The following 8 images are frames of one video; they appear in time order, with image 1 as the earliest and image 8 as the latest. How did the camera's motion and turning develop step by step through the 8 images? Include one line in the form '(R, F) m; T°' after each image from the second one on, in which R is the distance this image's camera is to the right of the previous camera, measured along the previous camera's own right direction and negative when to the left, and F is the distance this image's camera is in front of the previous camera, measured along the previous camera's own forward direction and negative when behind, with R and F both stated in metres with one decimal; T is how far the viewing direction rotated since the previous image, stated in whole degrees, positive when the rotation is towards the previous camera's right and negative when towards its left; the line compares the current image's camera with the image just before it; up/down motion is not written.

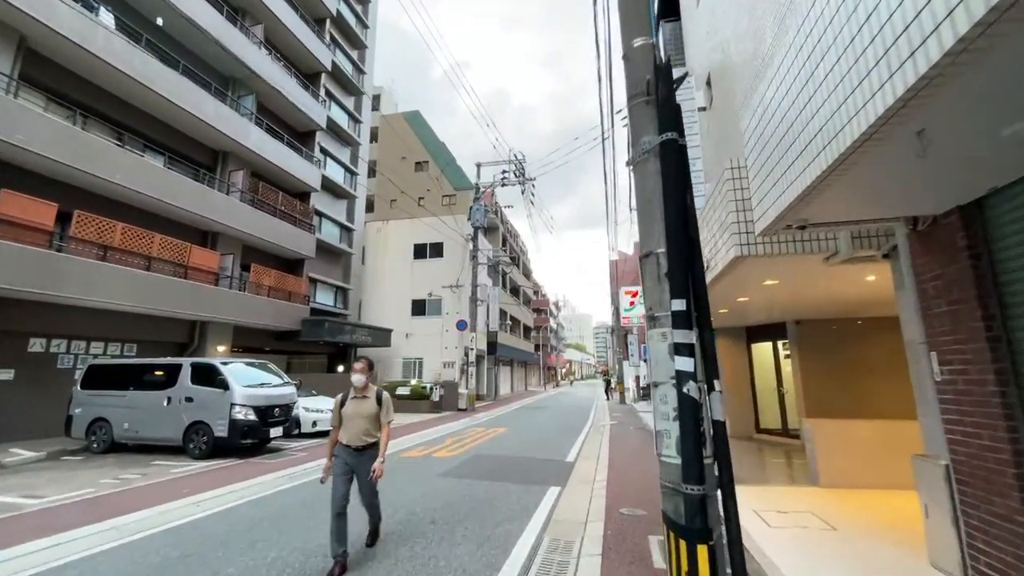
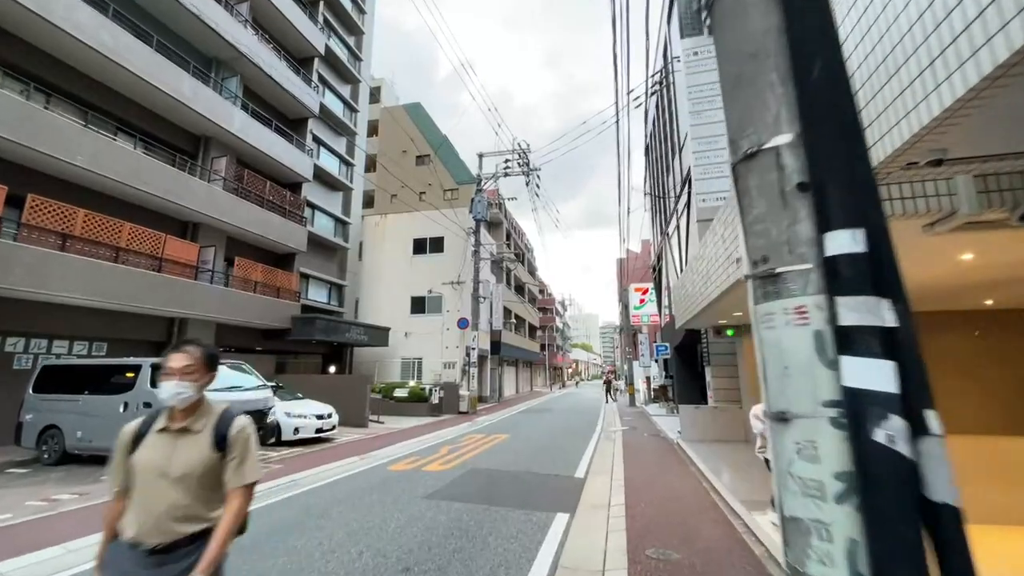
(+0.1, +1.1) m; -1°
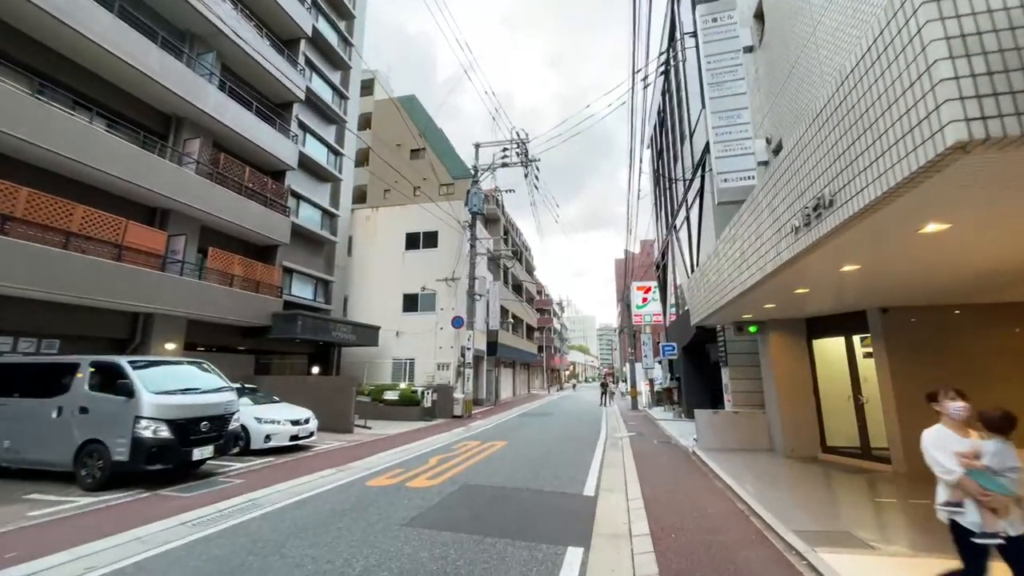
(0.0, +1.1) m; 0°
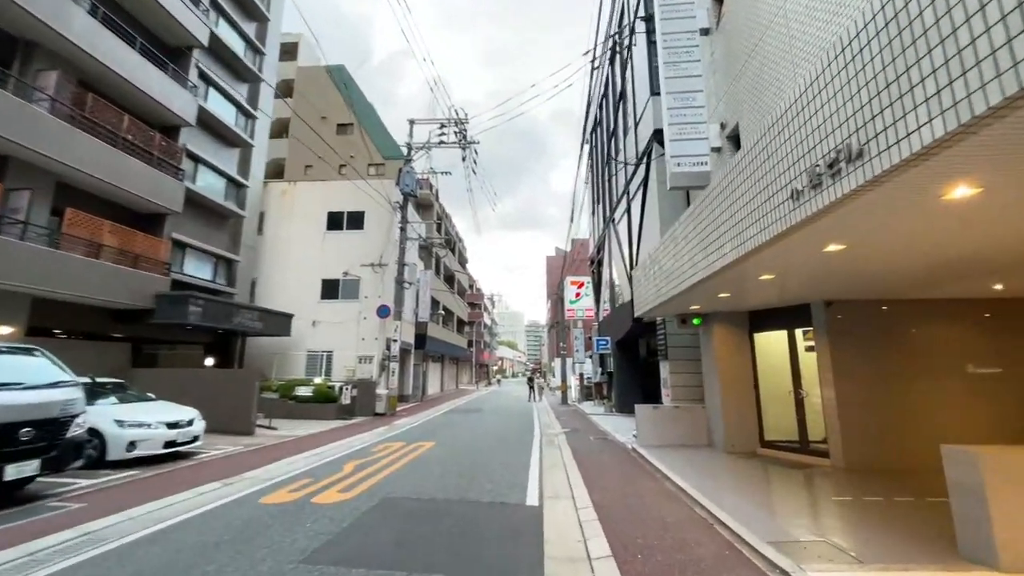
(-0.1, +1.0) m; +9°
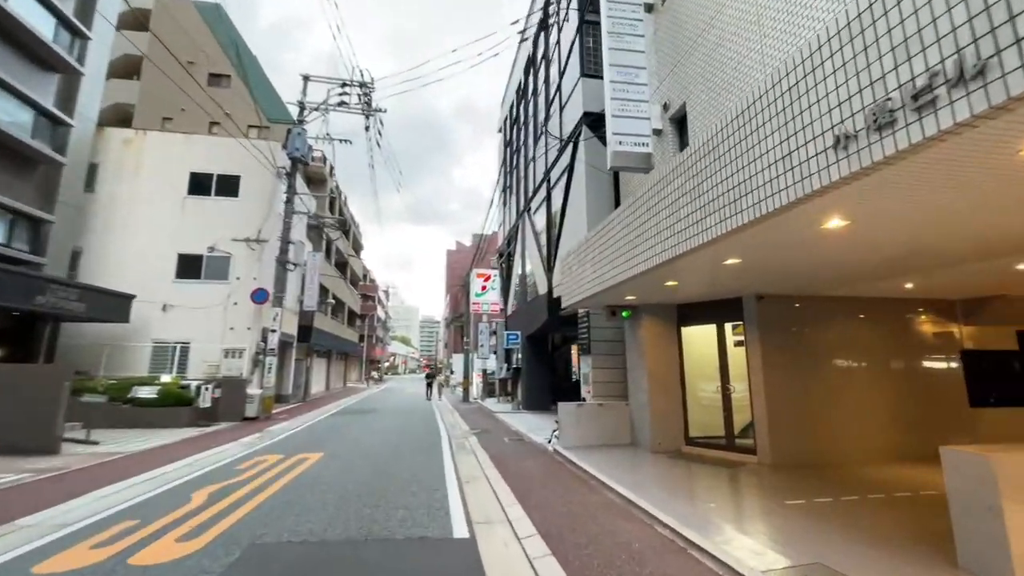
(-0.4, +1.3) m; +13°
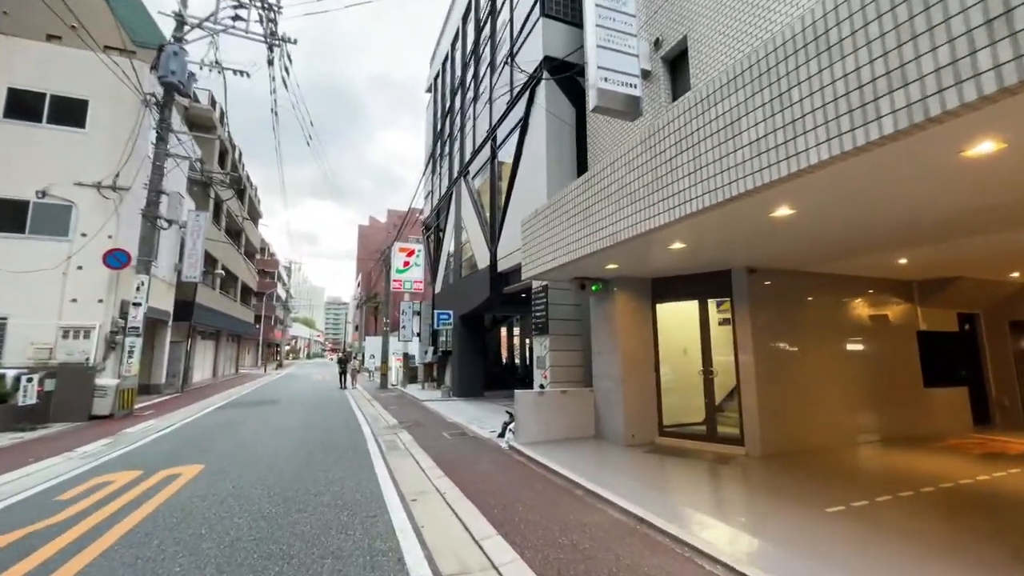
(-0.6, +1.6) m; +11°
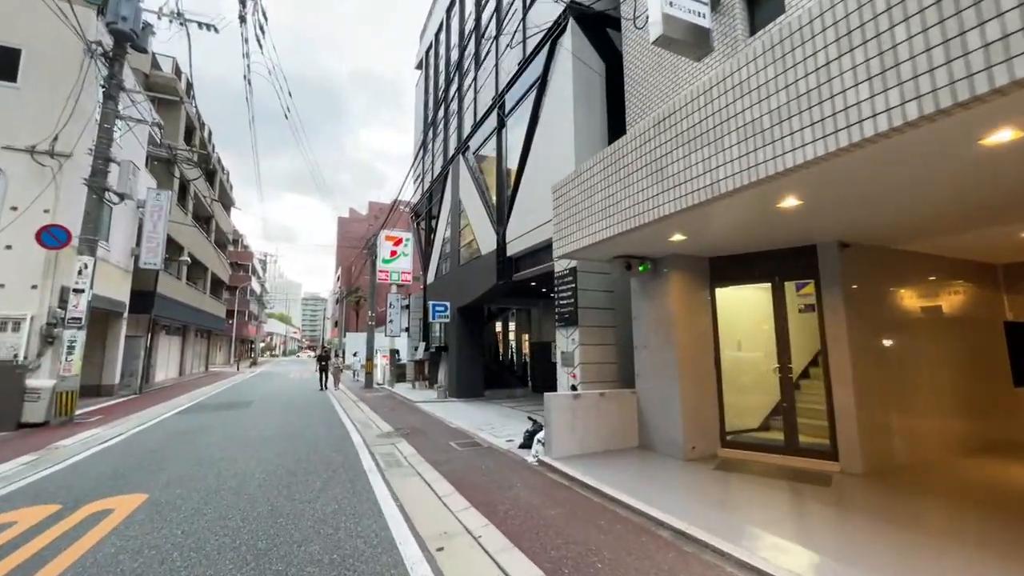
(-0.7, +1.4) m; +3°
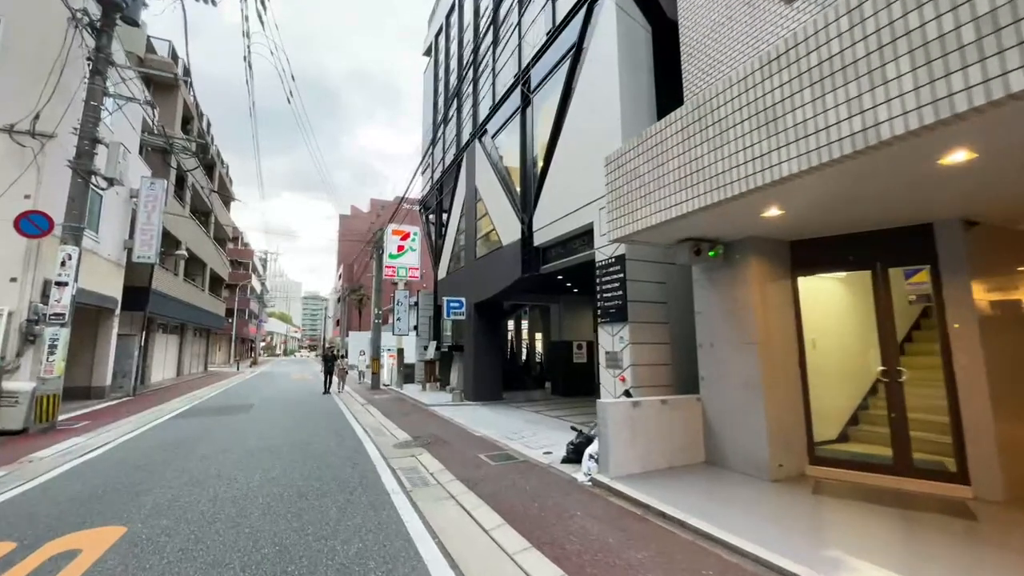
(-0.6, +0.9) m; 0°
